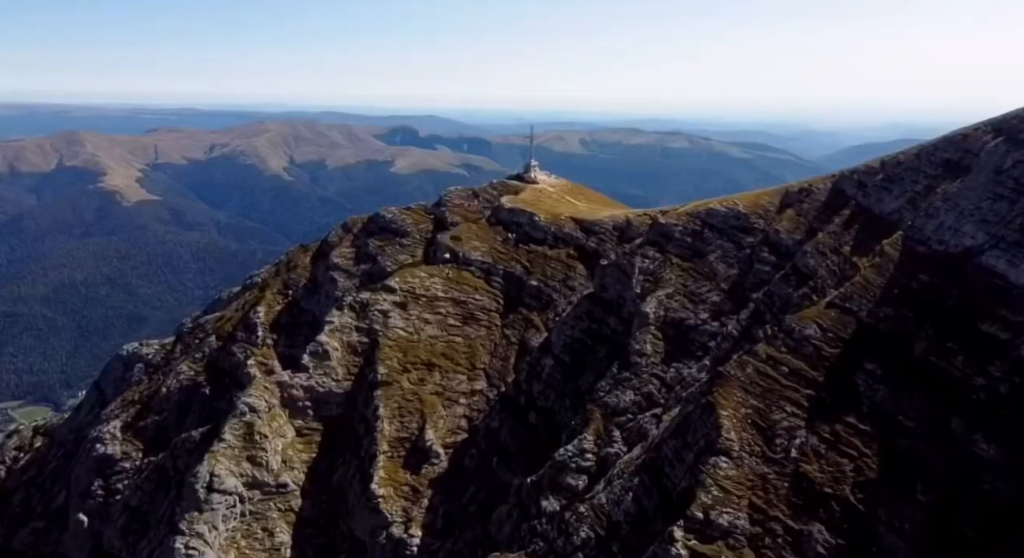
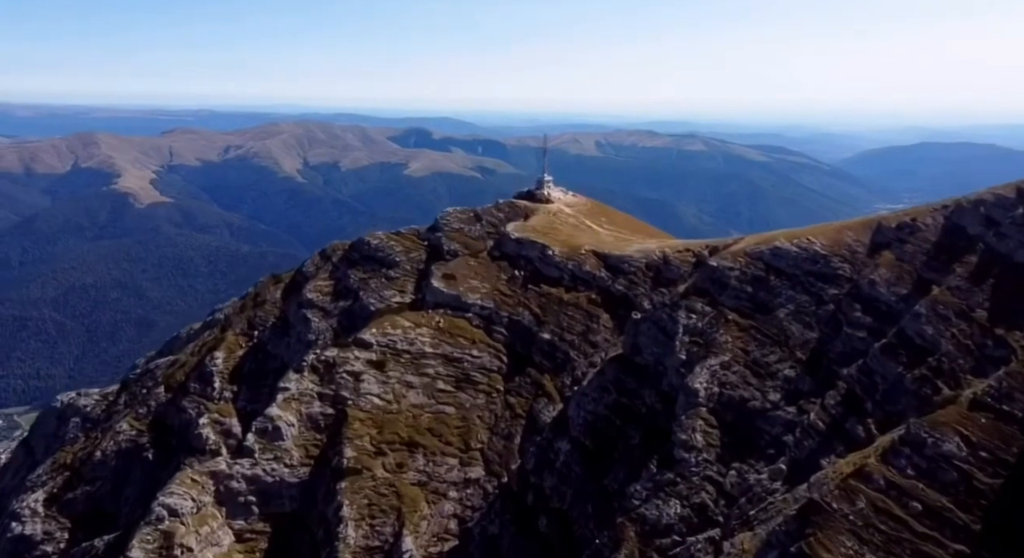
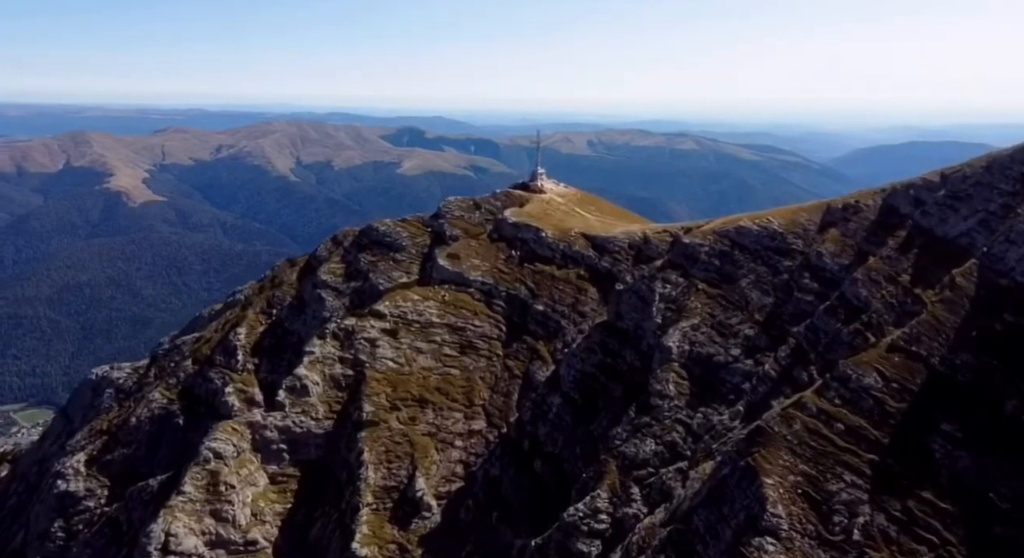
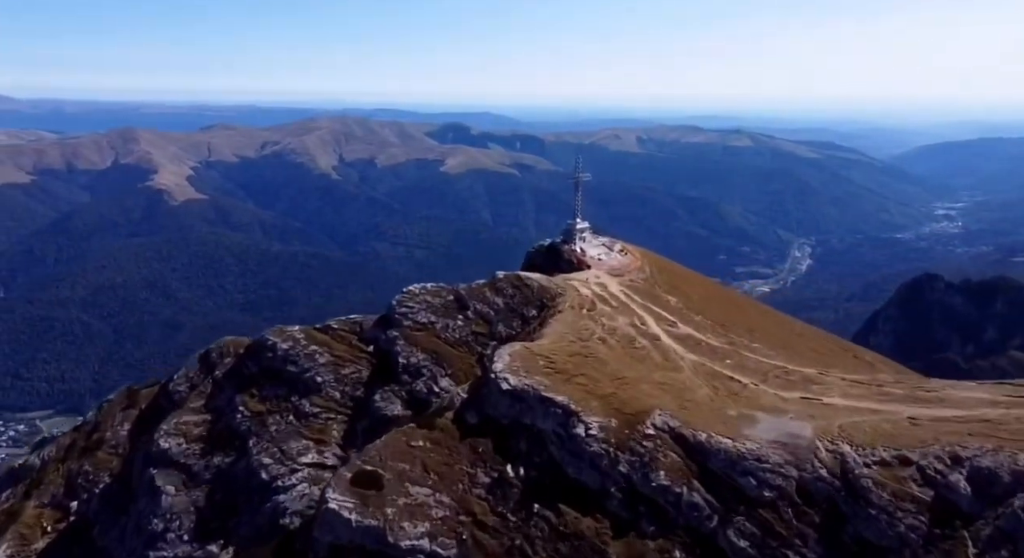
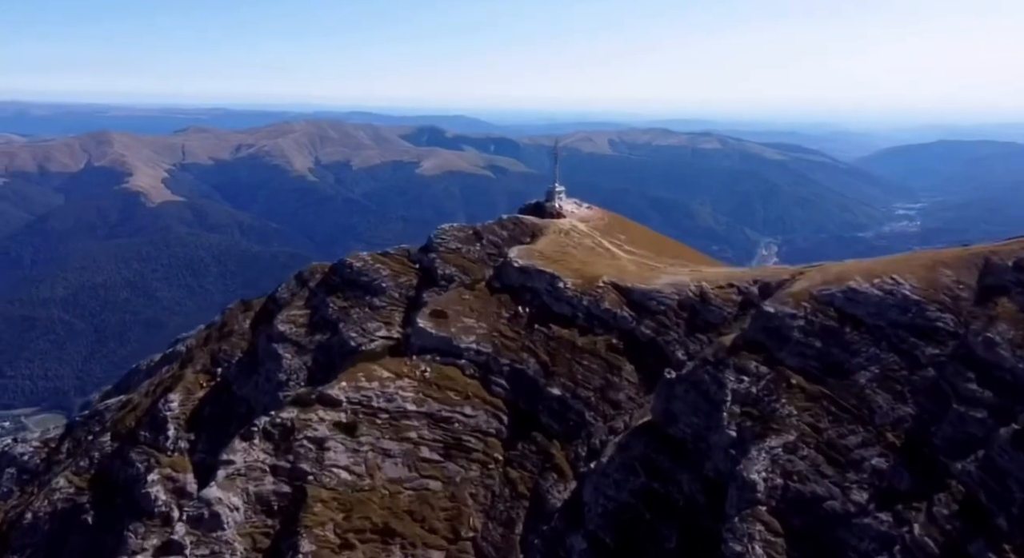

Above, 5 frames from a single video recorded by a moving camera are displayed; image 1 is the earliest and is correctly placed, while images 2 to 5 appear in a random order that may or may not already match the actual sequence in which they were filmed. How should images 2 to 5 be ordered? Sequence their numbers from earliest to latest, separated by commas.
3, 2, 5, 4
